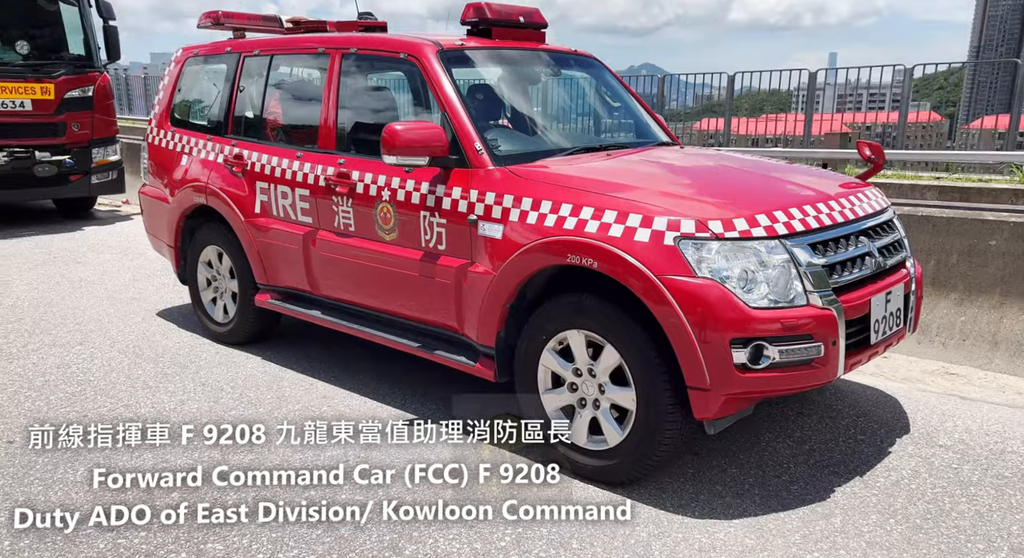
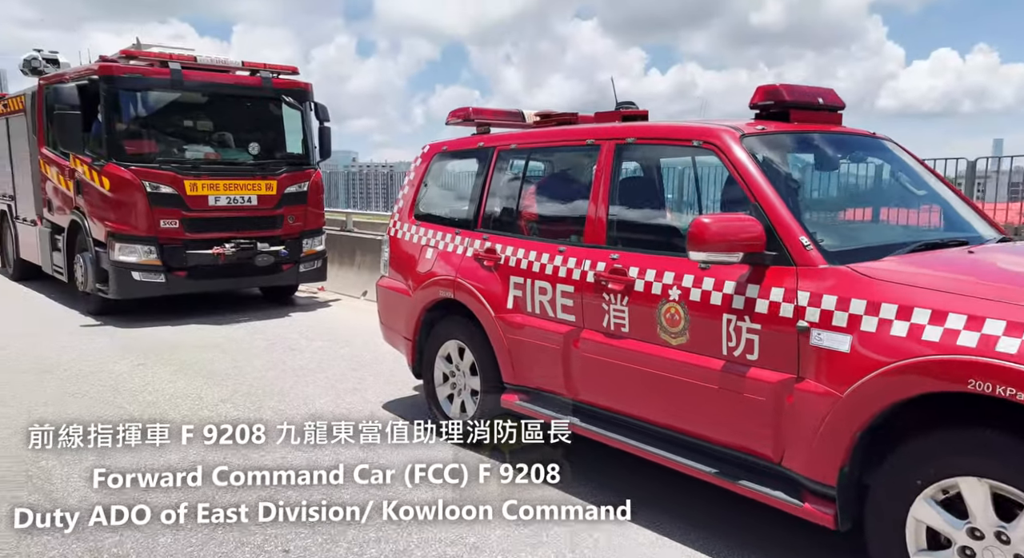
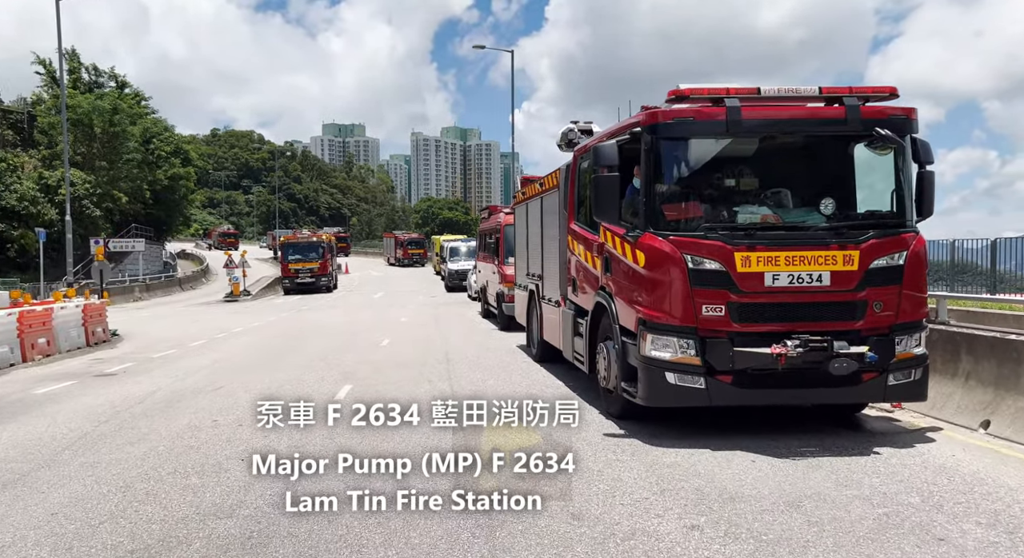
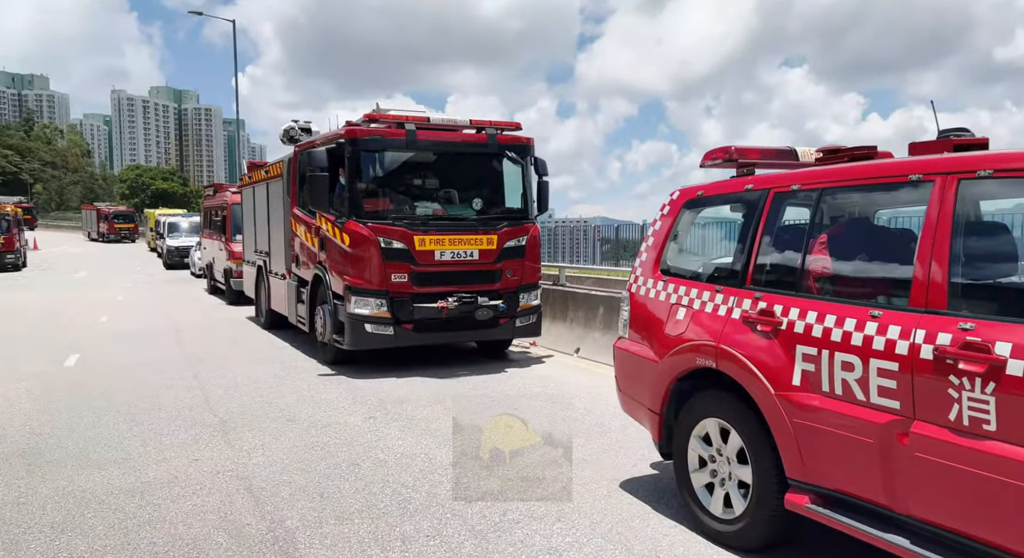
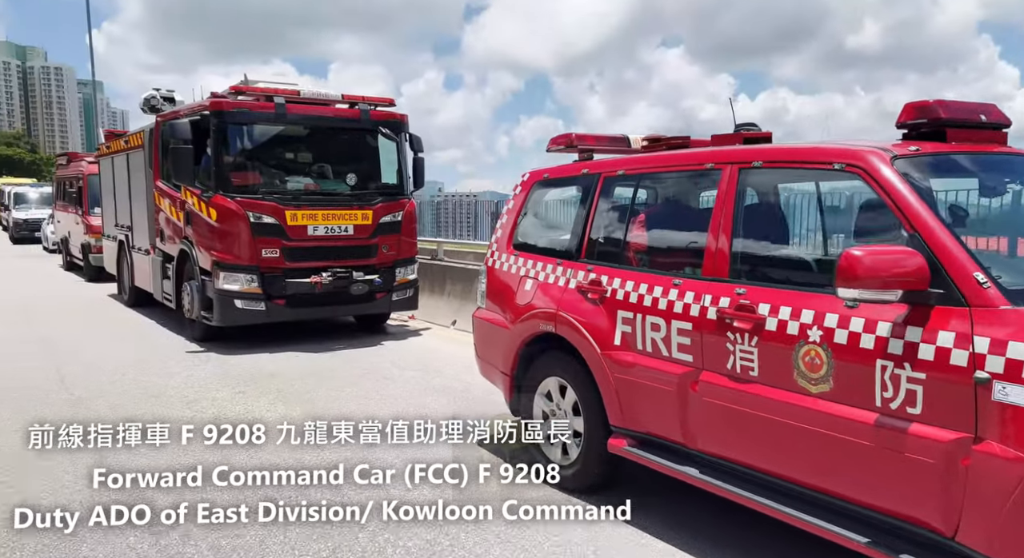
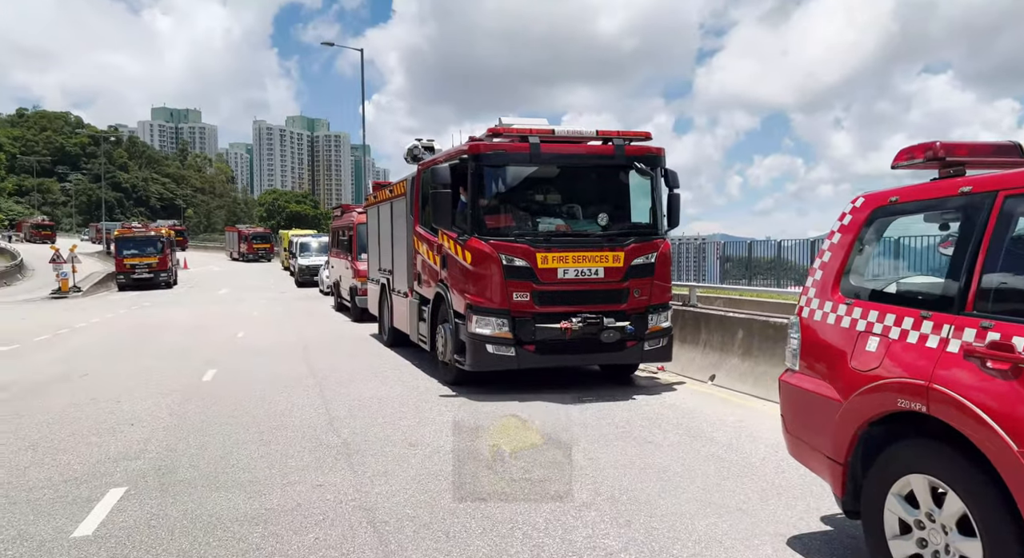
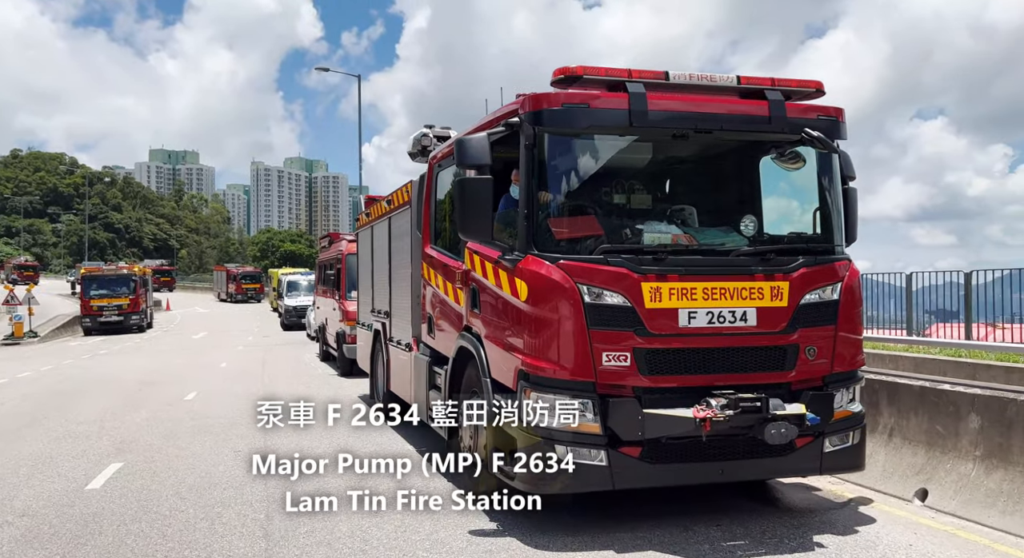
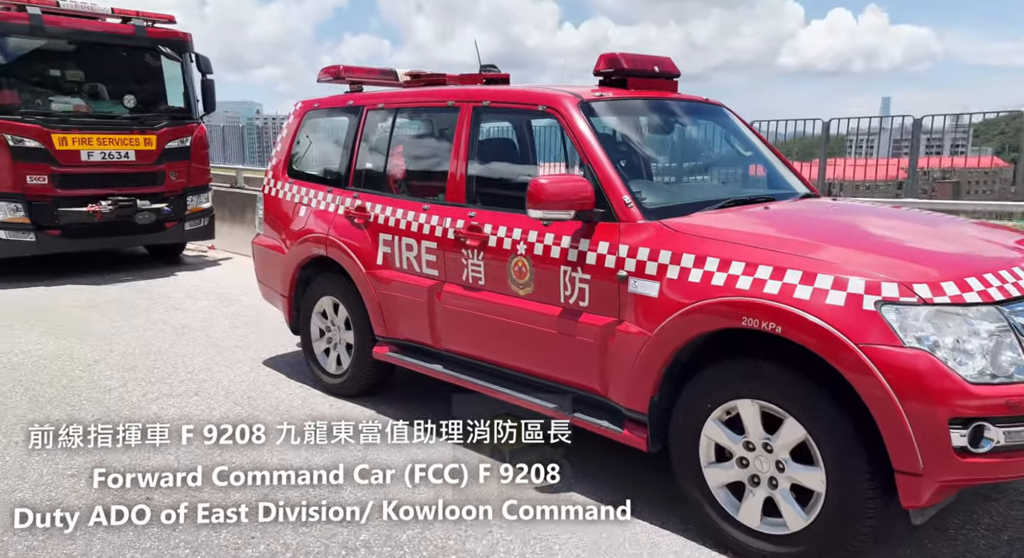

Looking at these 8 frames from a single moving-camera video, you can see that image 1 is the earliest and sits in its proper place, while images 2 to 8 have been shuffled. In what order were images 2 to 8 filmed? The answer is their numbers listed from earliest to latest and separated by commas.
8, 2, 5, 4, 6, 3, 7
